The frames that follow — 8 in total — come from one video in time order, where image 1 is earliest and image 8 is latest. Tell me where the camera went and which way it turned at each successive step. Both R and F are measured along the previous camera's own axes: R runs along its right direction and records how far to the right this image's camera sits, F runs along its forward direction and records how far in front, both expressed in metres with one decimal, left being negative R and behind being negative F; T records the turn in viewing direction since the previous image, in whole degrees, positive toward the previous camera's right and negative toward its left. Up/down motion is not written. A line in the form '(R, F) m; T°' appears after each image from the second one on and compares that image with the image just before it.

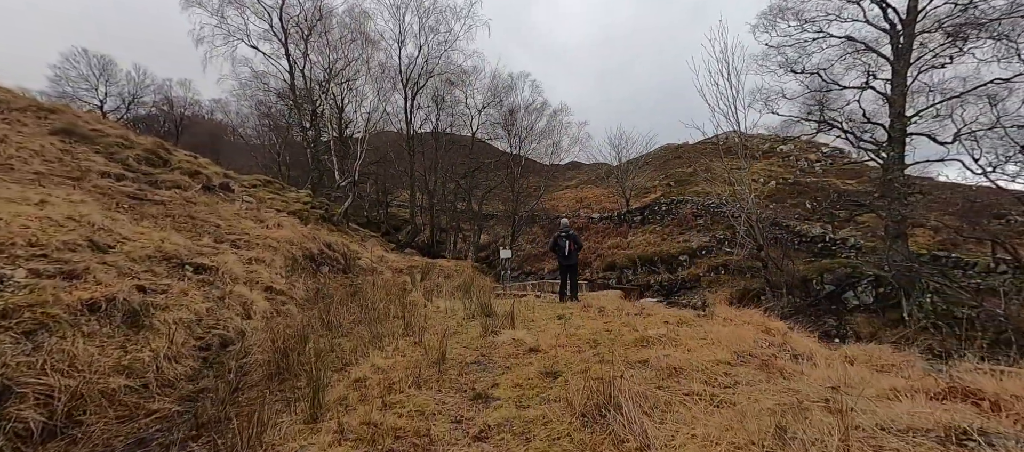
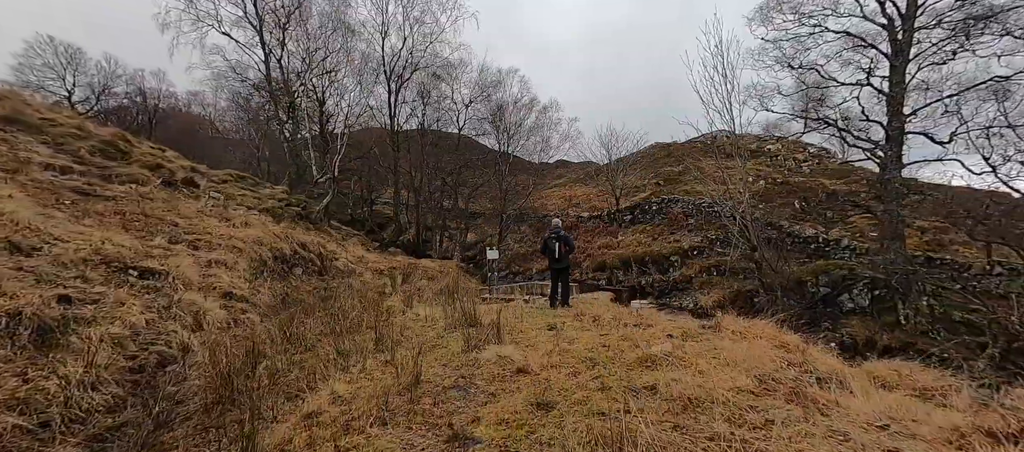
(0.0, +0.5) m; +2°
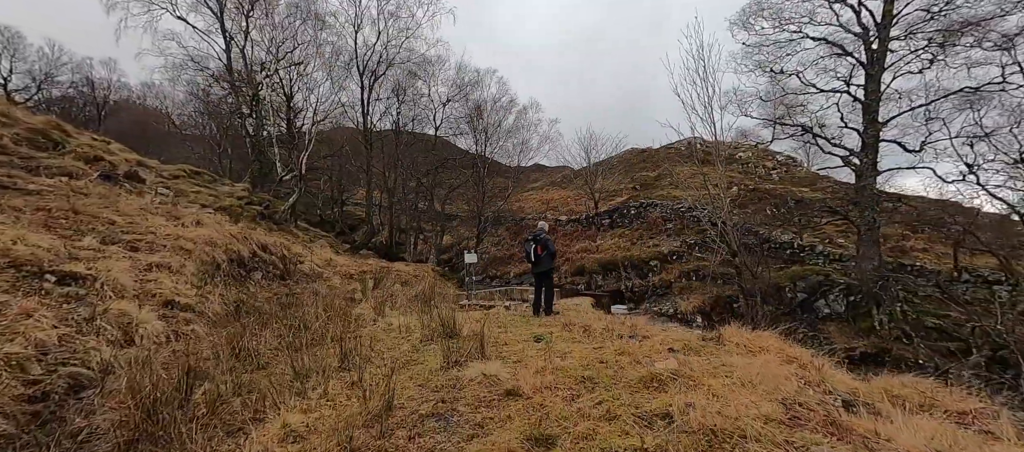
(-0.1, +0.4) m; +3°
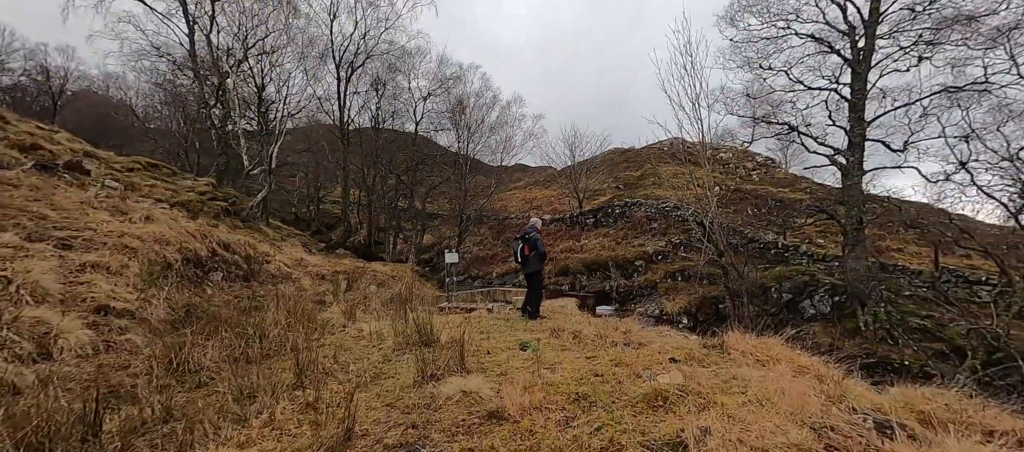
(0.0, +0.4) m; +2°
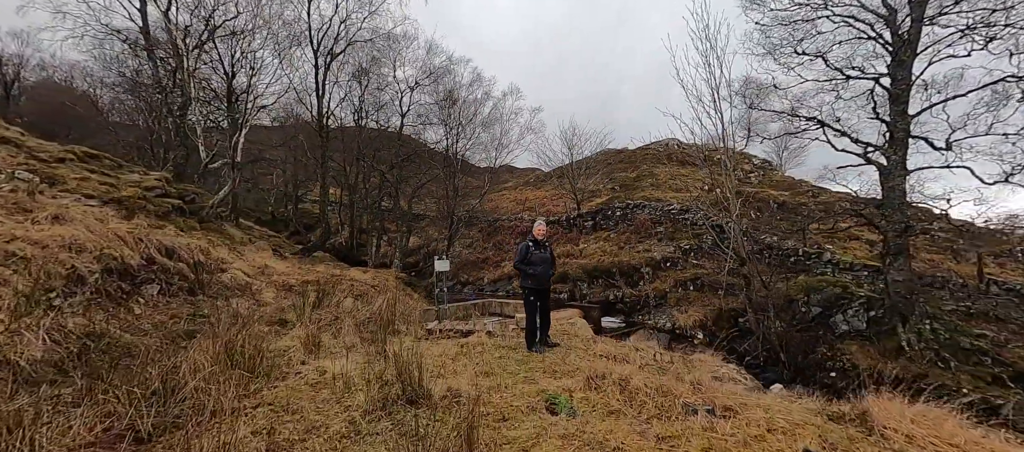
(-0.2, +1.1) m; +2°
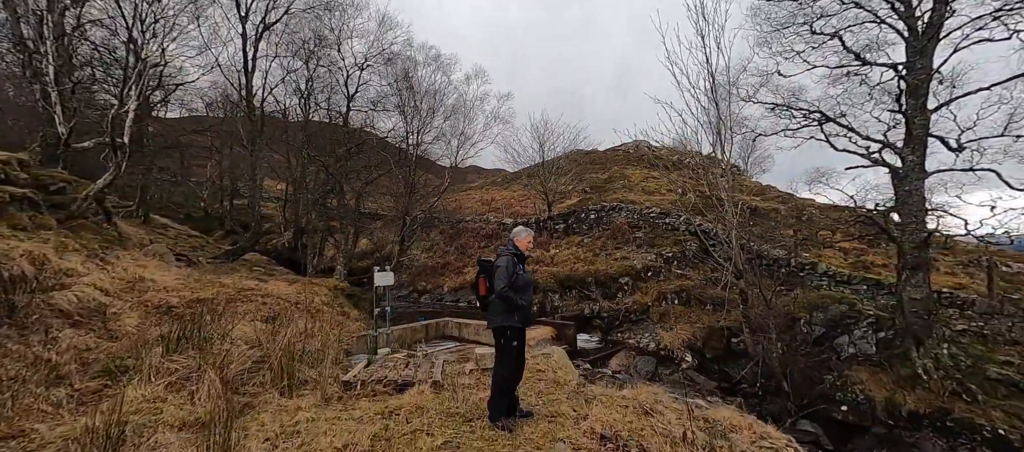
(+0.1, +1.5) m; +5°
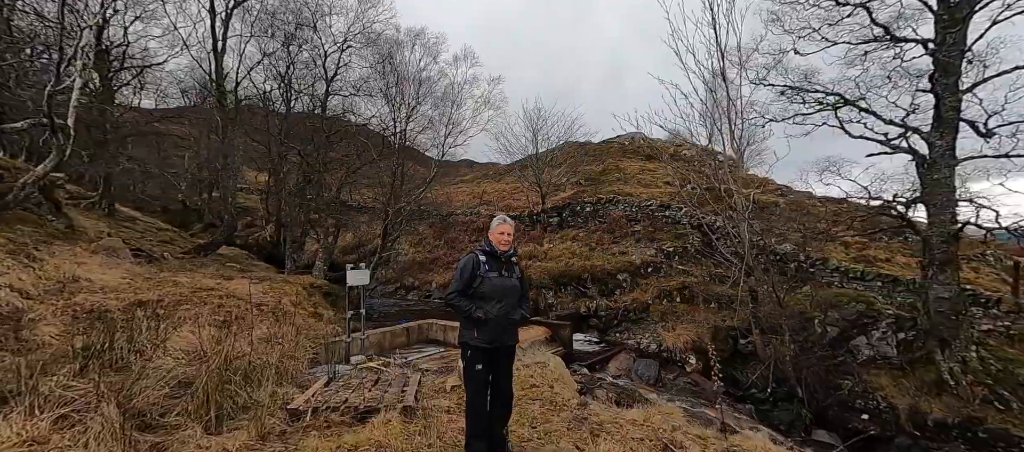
(0.0, +0.7) m; +1°
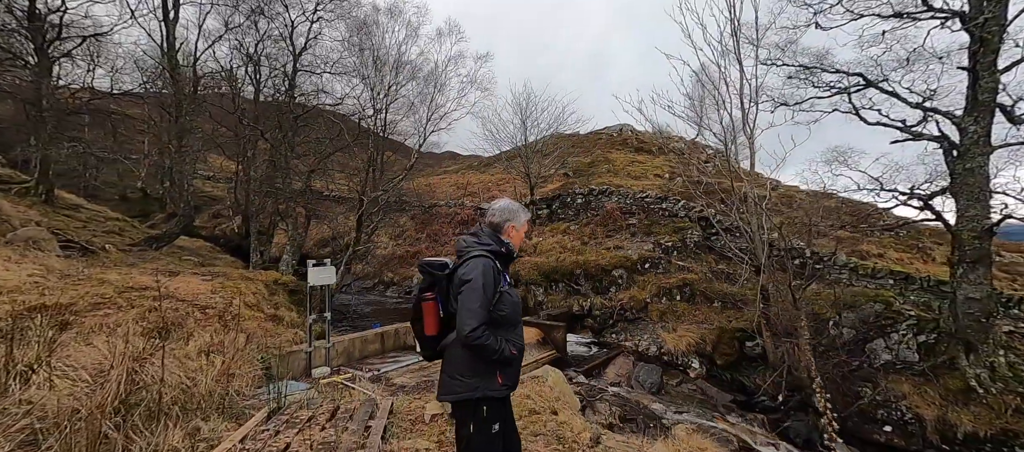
(-0.1, +0.8) m; +2°
